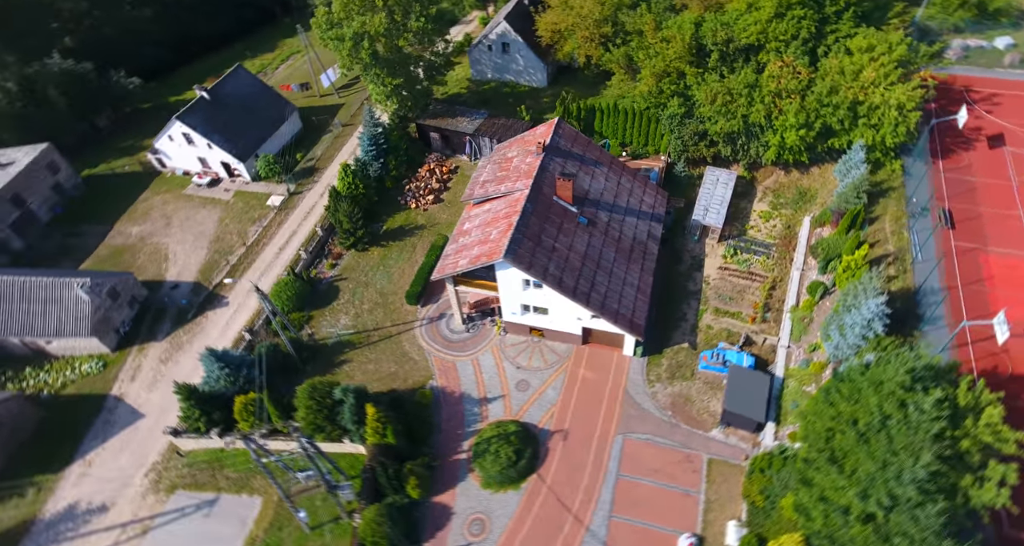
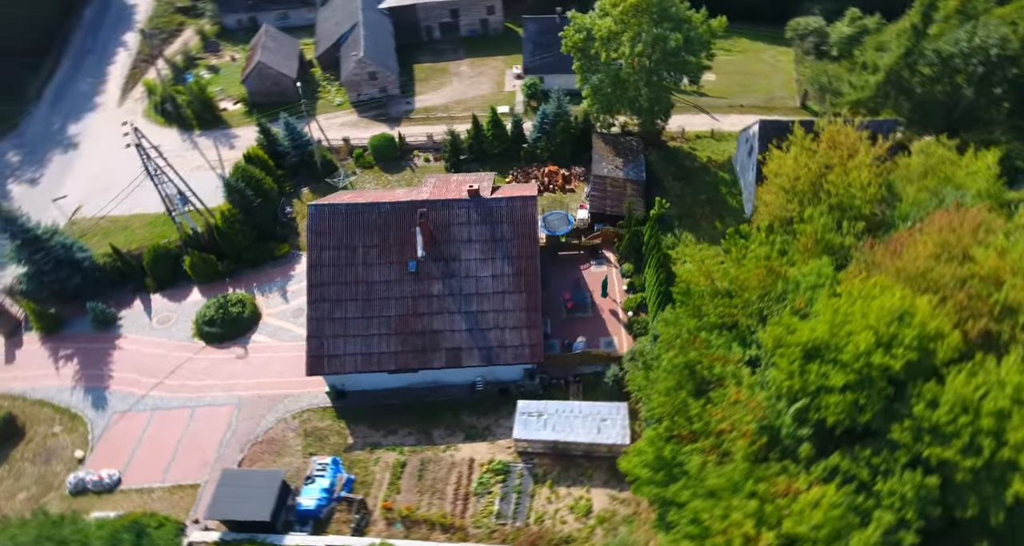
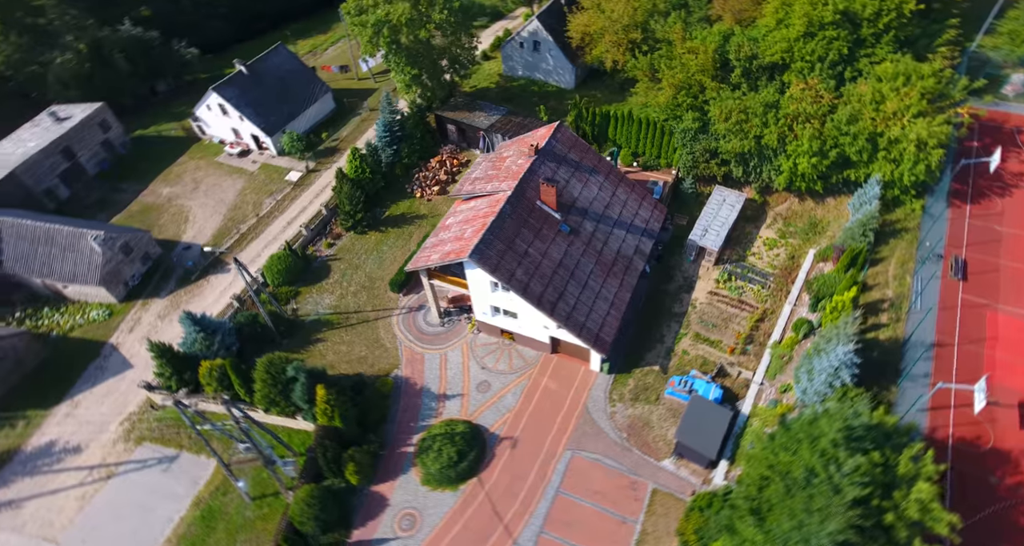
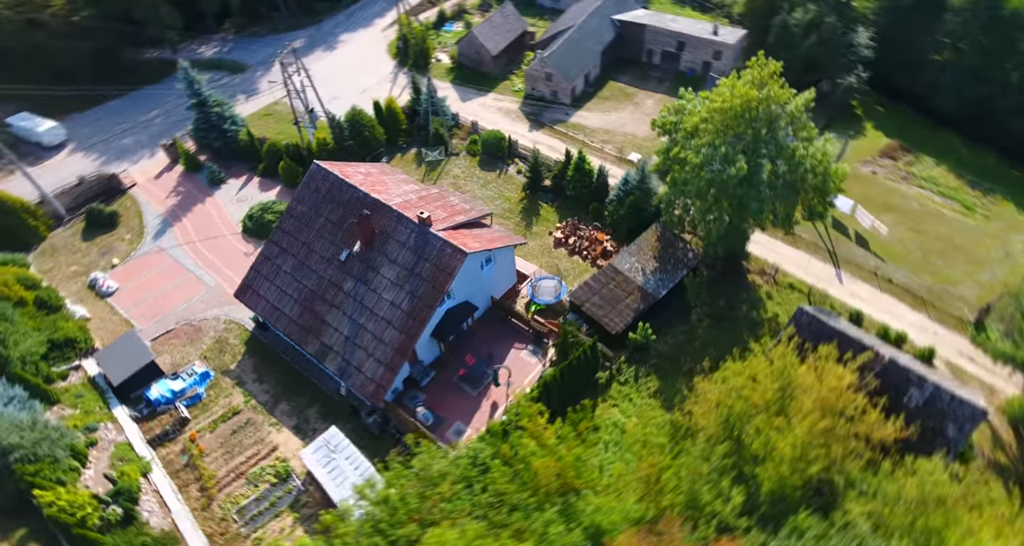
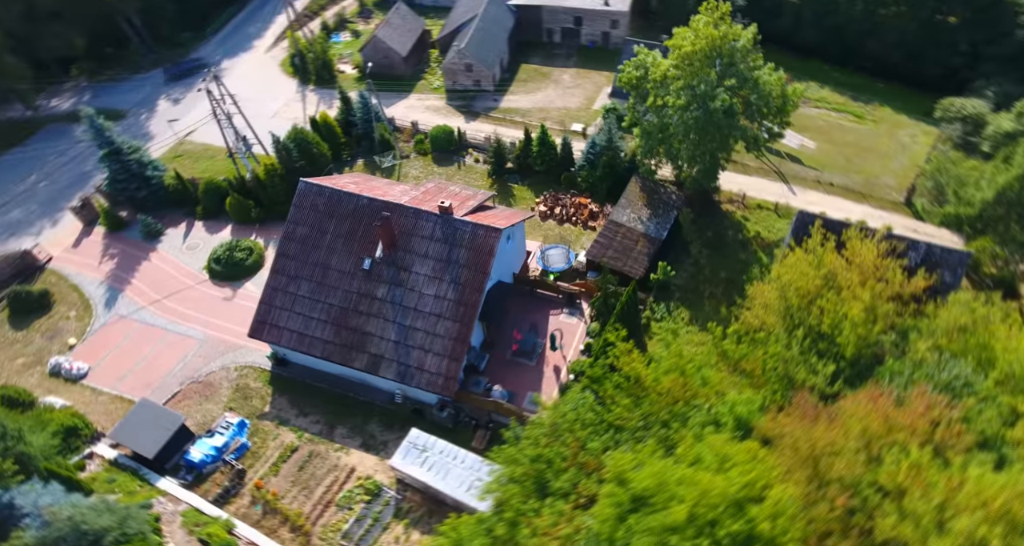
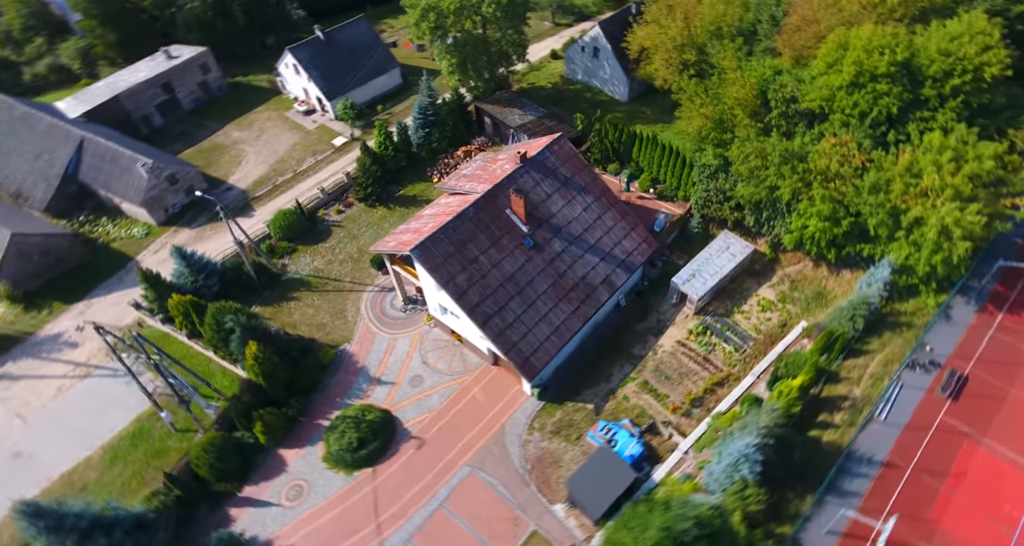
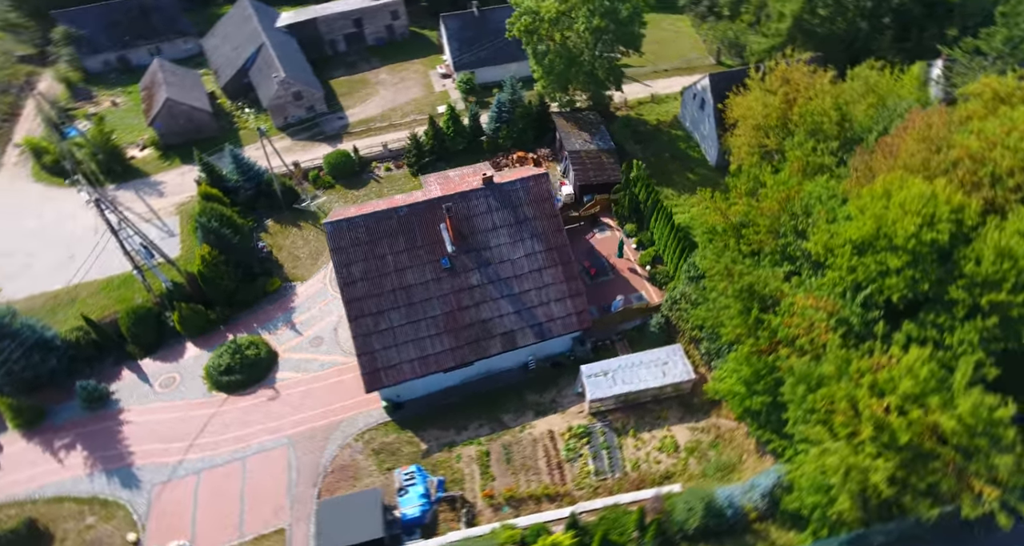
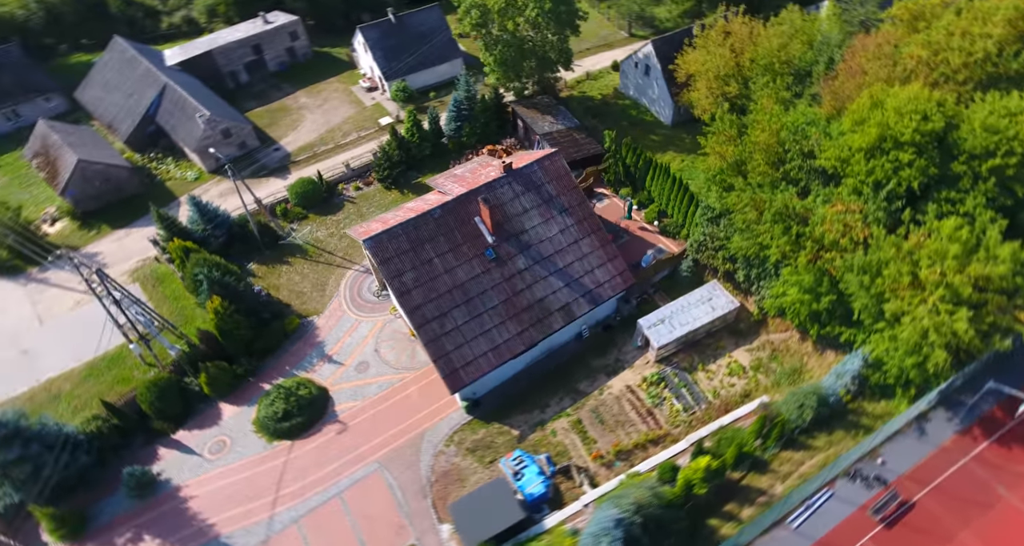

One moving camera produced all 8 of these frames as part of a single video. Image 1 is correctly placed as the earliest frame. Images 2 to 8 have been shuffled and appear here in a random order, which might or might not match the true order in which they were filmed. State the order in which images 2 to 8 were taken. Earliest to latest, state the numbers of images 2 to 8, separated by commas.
3, 6, 8, 7, 2, 5, 4
